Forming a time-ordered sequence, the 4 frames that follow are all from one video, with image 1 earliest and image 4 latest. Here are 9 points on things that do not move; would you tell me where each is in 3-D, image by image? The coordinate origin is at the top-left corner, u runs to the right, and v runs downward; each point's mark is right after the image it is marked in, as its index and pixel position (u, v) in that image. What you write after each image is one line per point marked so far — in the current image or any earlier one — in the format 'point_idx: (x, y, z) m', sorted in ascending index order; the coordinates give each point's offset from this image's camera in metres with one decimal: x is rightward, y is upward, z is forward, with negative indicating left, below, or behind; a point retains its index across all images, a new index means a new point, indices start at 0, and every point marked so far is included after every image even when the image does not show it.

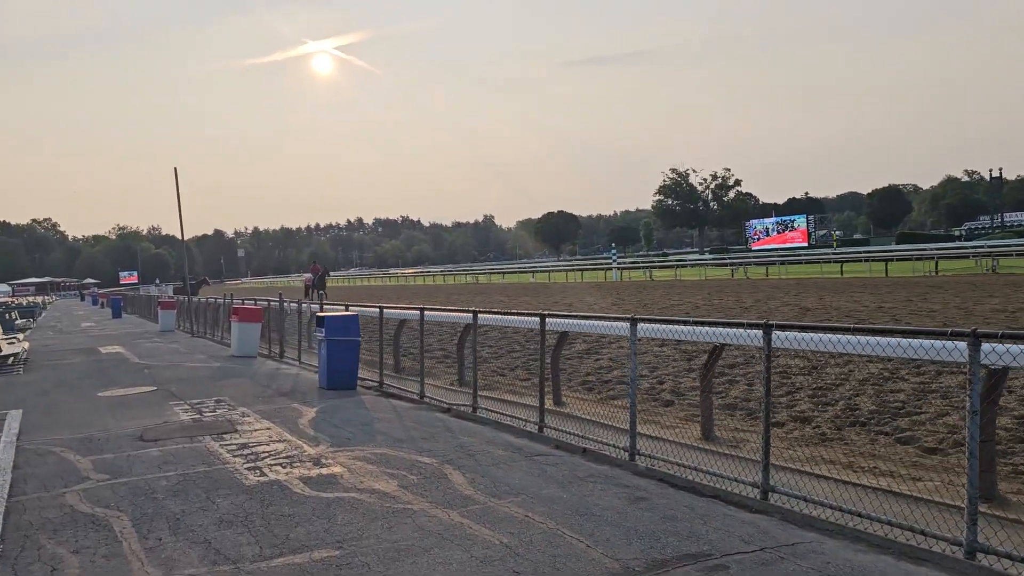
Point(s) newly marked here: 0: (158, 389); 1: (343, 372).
0: (-5.2, -1.5, +13.1) m
1: (-2.3, -1.2, +12.3) m
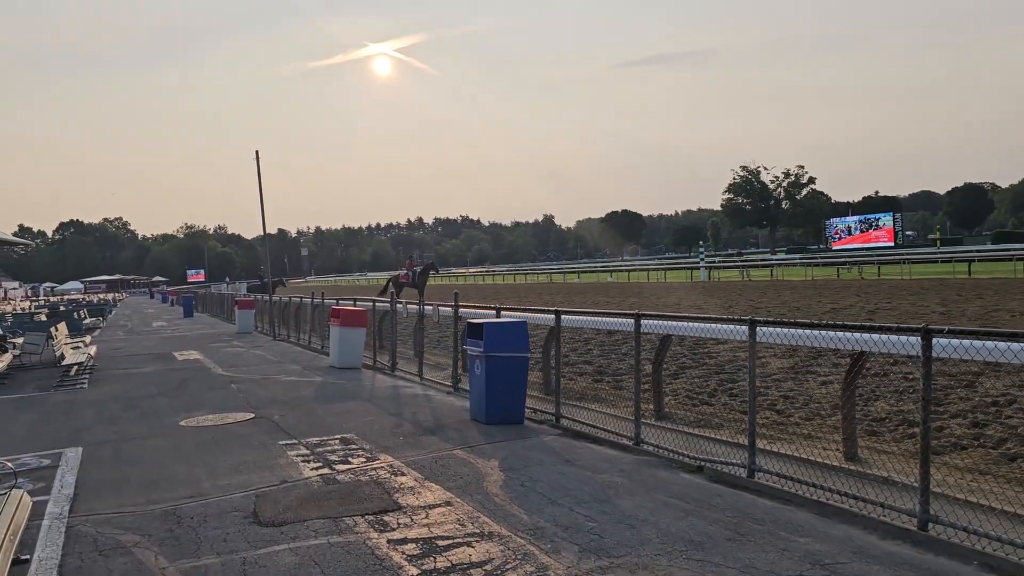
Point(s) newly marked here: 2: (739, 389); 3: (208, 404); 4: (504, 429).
0: (-2.9, -1.4, +10.0) m
1: (0.0, -1.1, +9.0) m
2: (+2.8, -1.2, +10.8) m
3: (-3.8, -1.5, +11.2) m
4: (-0.1, -1.4, +8.8) m
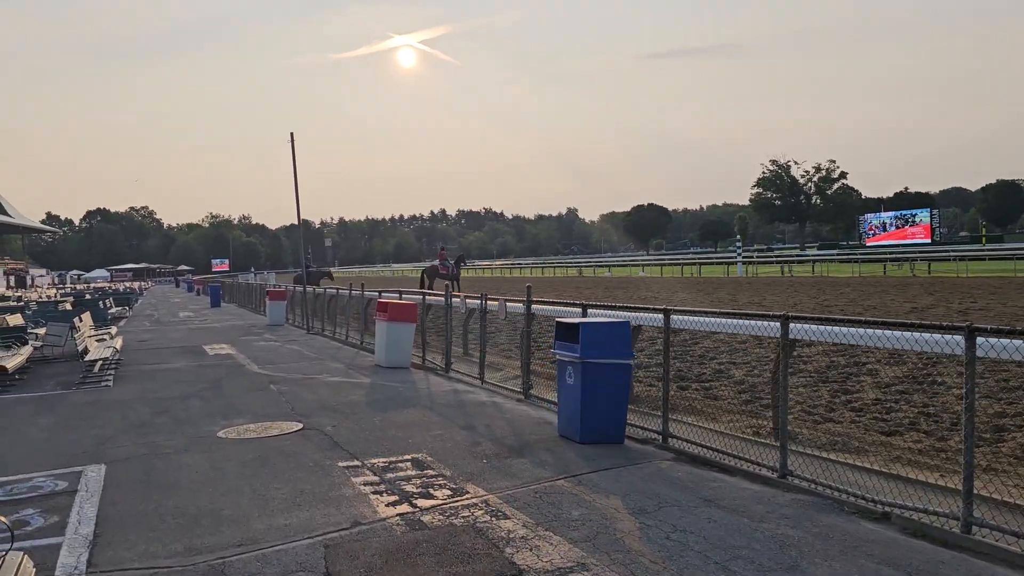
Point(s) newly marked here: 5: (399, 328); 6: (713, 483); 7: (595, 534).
0: (-2.0, -1.3, +8.6) m
1: (+0.8, -1.1, +7.6) m
2: (+3.6, -1.2, +9.3) m
3: (-2.9, -1.3, +9.9) m
4: (+0.8, -1.3, +7.4) m
5: (-1.7, -0.6, +13.7) m
6: (+1.4, -1.3, +6.1) m
7: (+0.5, -1.4, +5.0) m
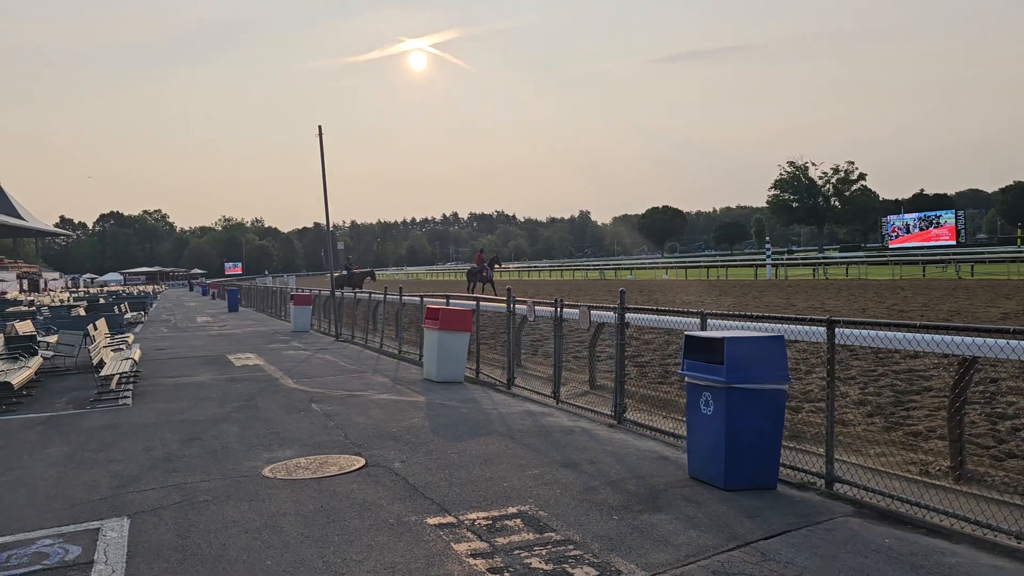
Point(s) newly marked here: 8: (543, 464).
0: (-1.1, -1.4, +7.1) m
1: (+1.6, -1.1, +6.0) m
2: (+4.5, -1.2, +7.7) m
3: (-2.0, -1.4, +8.3) m
4: (+1.6, -1.4, +5.8) m
5: (-0.8, -0.7, +12.2) m
6: (+2.2, -1.4, +4.5) m
7: (+1.3, -1.4, +3.4) m
8: (+0.2, -1.4, +7.0) m
